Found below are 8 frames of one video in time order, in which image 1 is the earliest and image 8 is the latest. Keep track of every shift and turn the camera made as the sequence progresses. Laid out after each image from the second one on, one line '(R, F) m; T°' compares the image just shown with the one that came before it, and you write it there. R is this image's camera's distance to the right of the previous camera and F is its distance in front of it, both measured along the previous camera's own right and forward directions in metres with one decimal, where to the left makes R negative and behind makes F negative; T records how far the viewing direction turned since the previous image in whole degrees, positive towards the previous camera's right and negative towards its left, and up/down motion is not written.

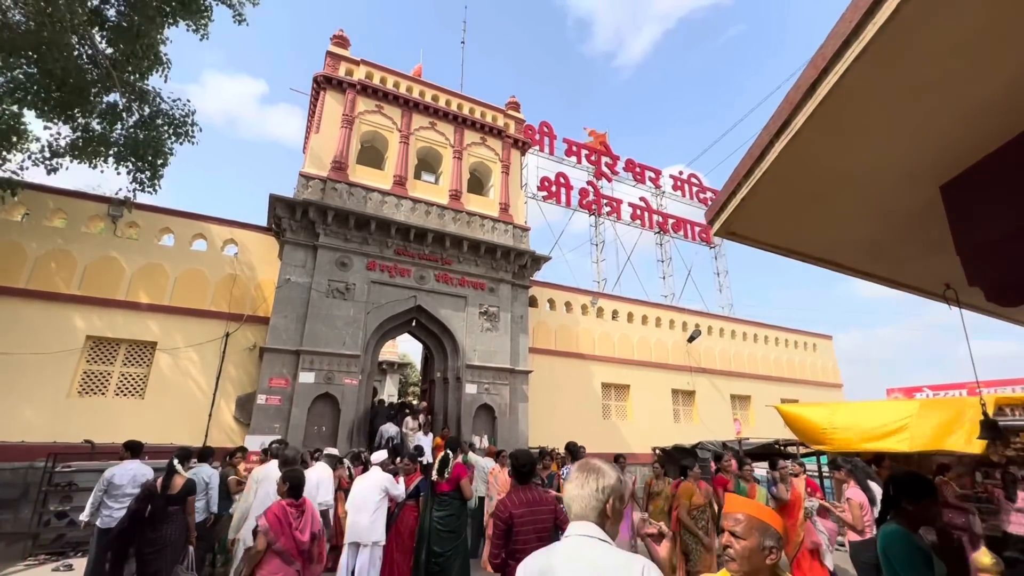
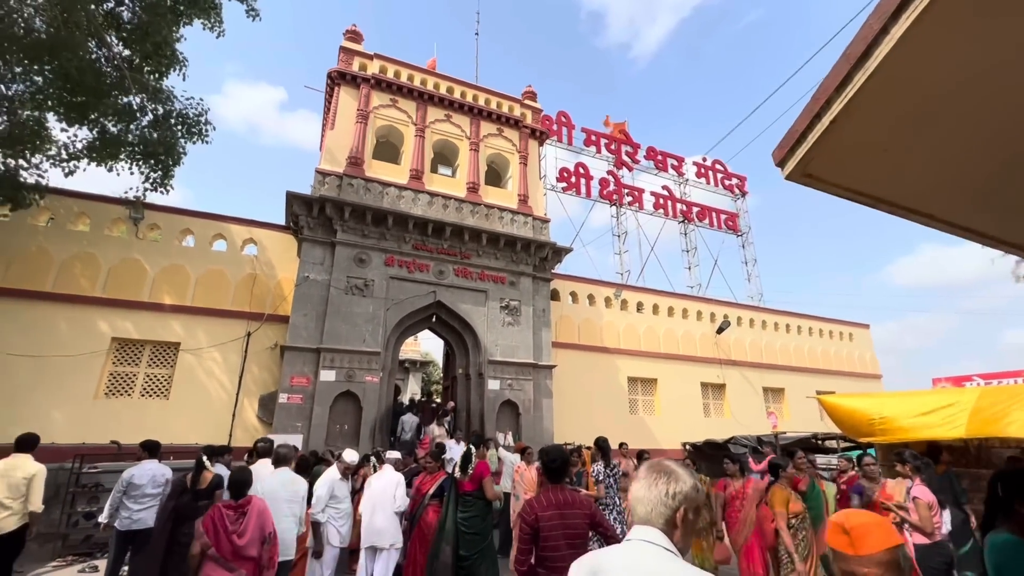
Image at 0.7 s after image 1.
(0.0, +0.3) m; -3°
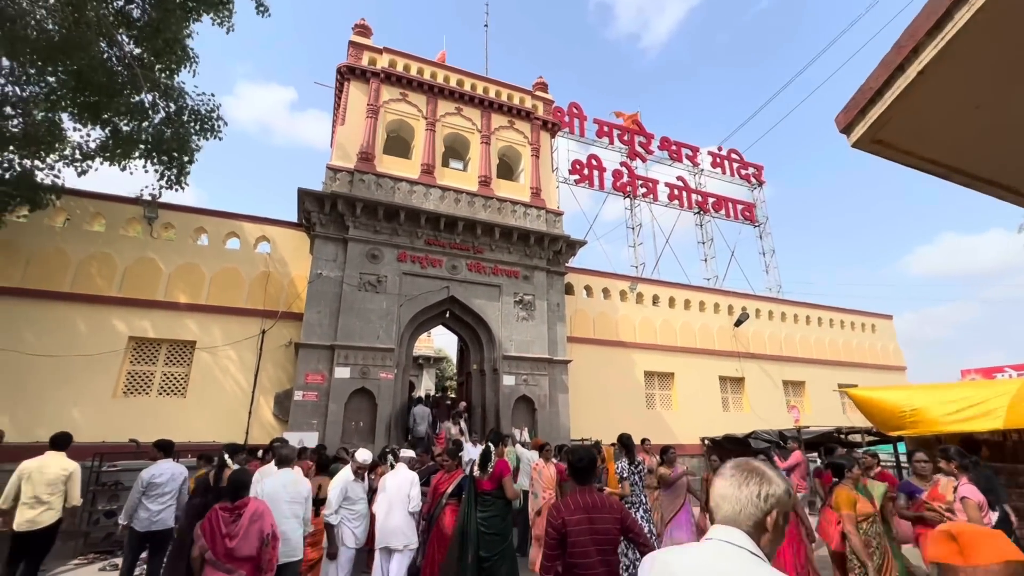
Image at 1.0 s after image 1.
(-0.1, +0.2) m; -1°
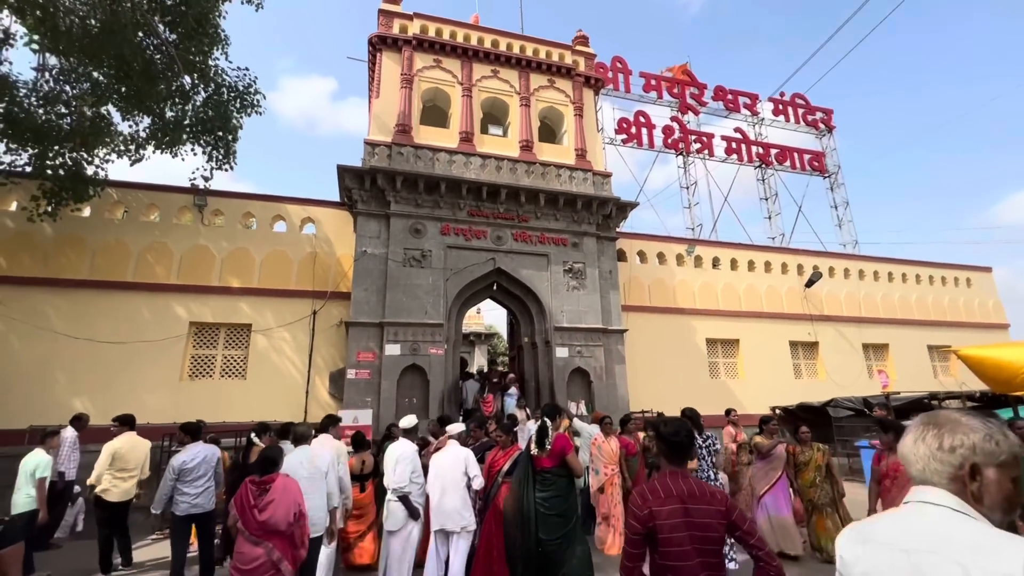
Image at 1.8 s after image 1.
(-0.1, +0.5) m; -6°
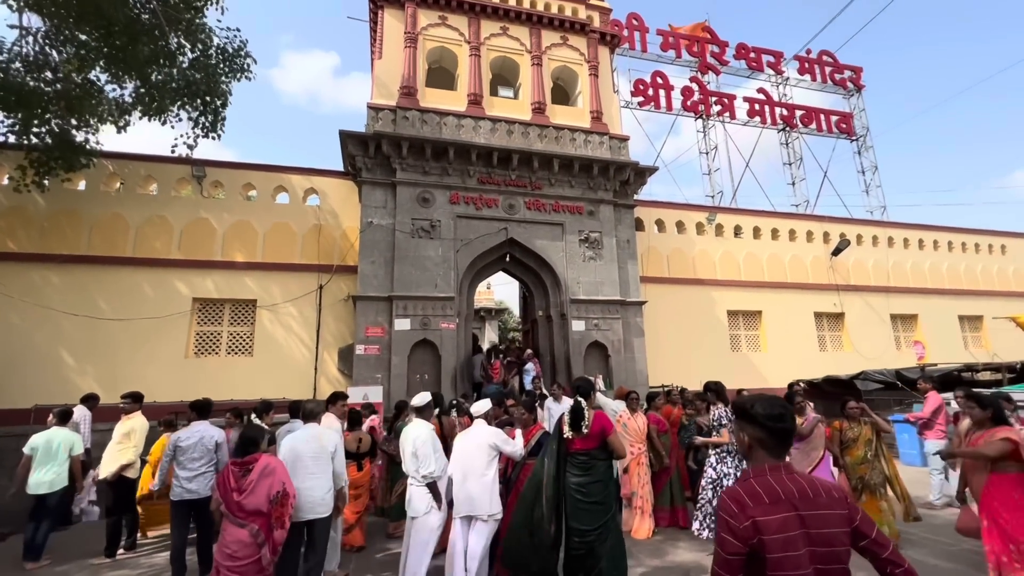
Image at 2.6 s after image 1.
(-0.1, +0.5) m; -1°
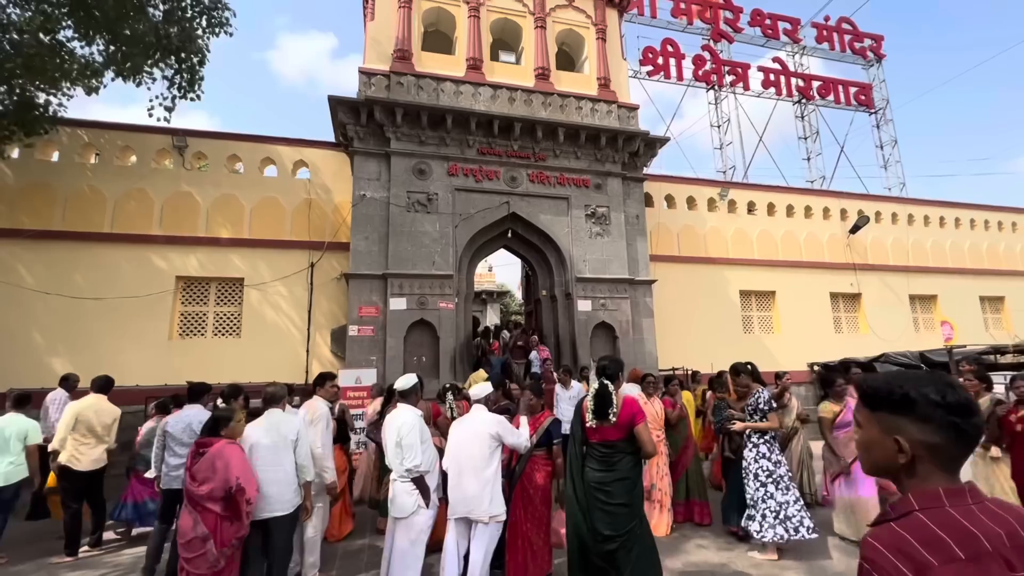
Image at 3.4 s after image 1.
(0.0, +0.6) m; 0°
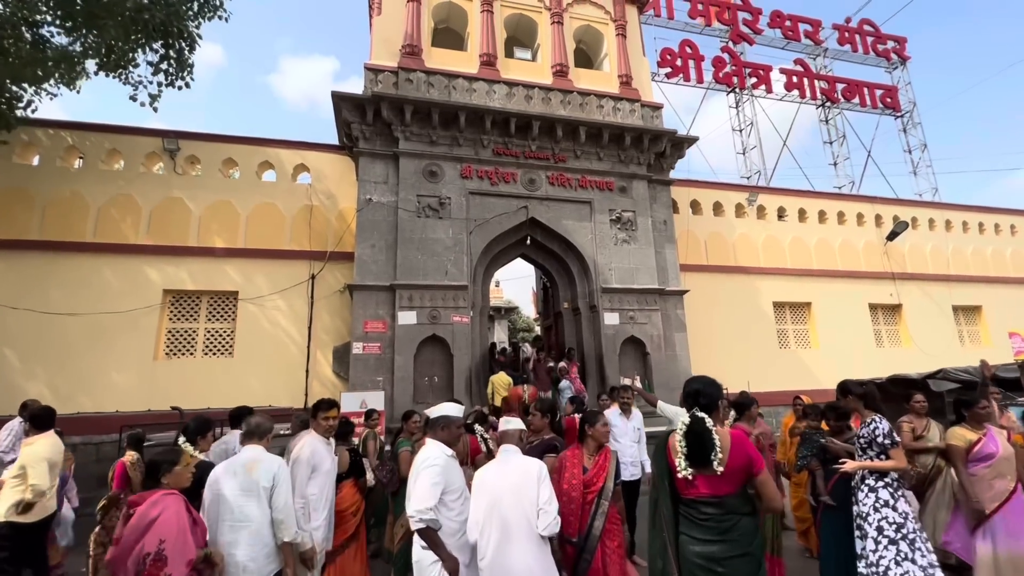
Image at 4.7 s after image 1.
(-0.3, +0.9) m; 0°
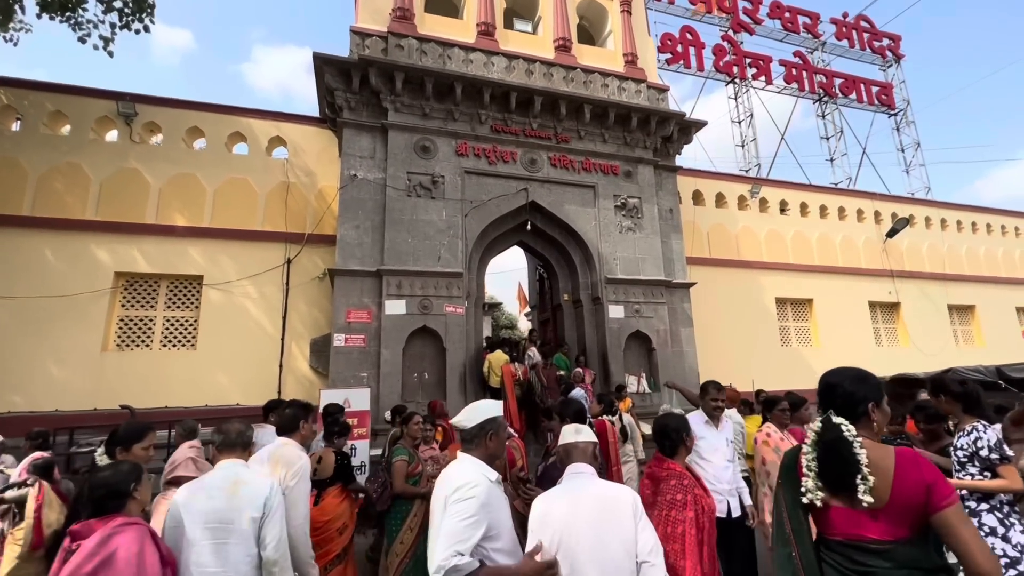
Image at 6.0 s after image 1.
(-0.4, +0.8) m; +3°
